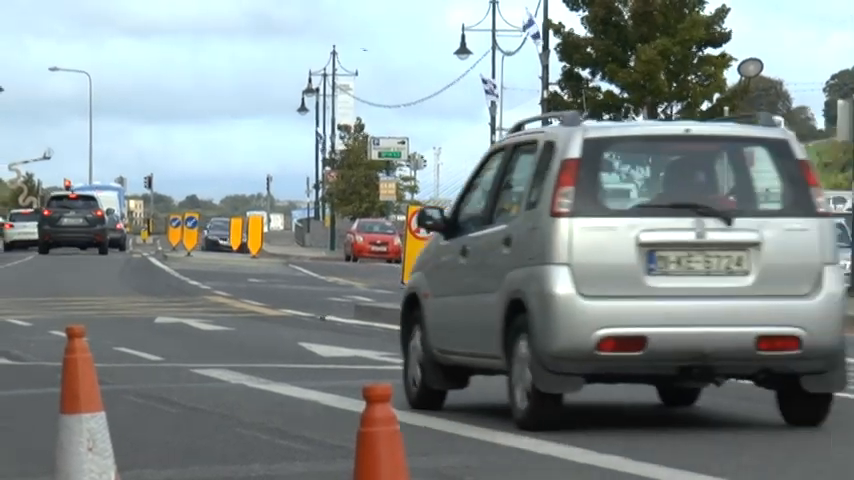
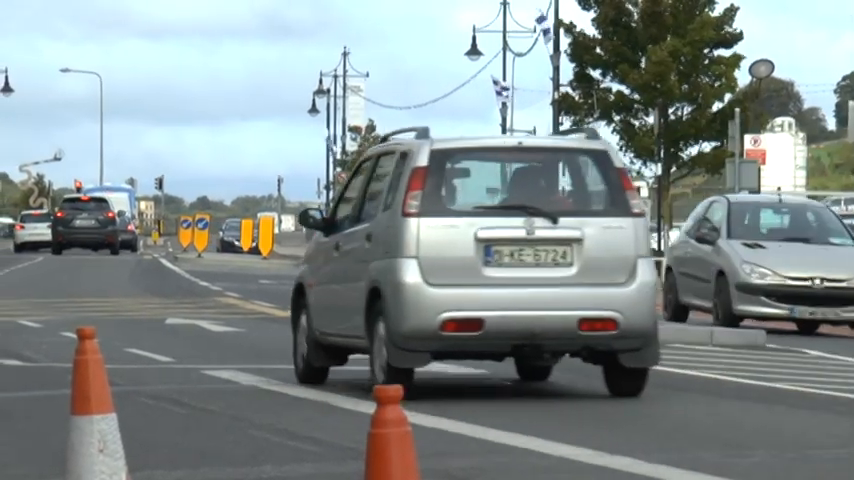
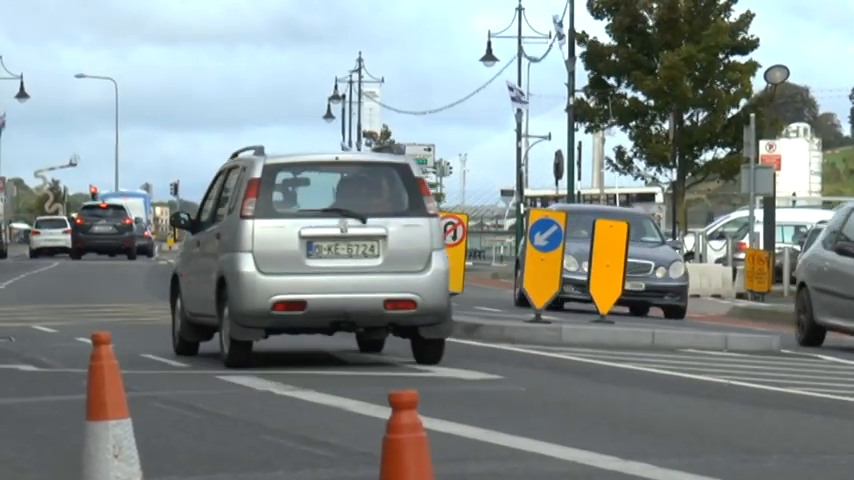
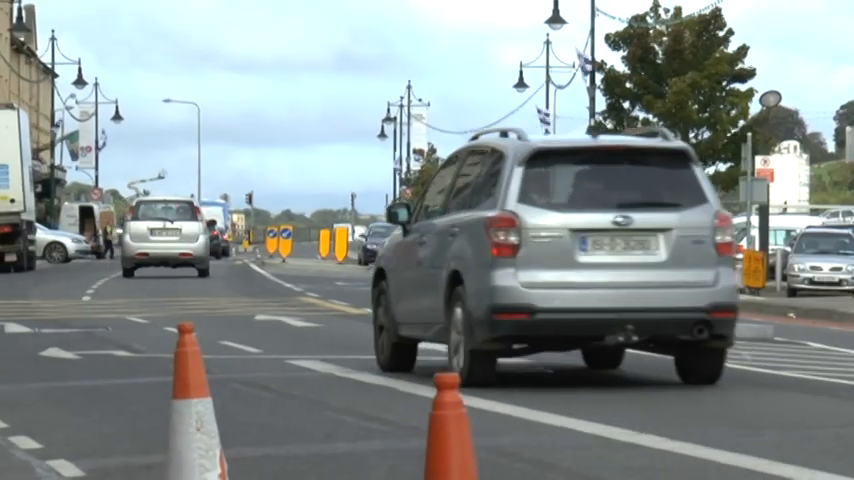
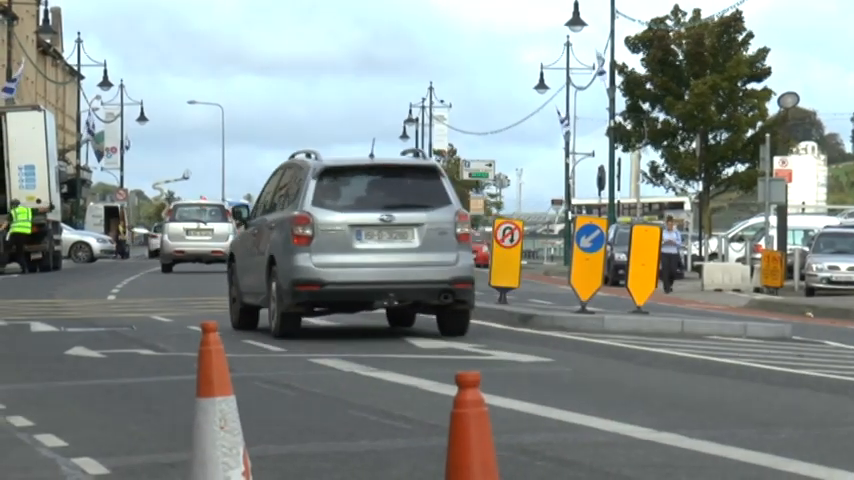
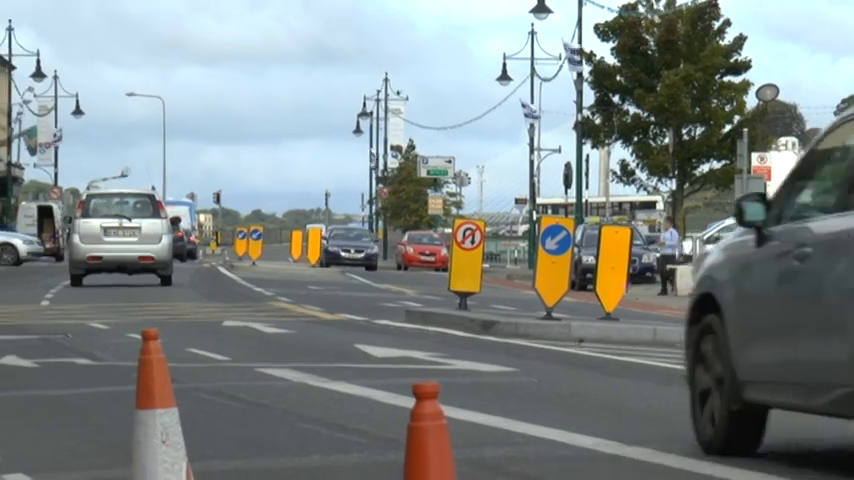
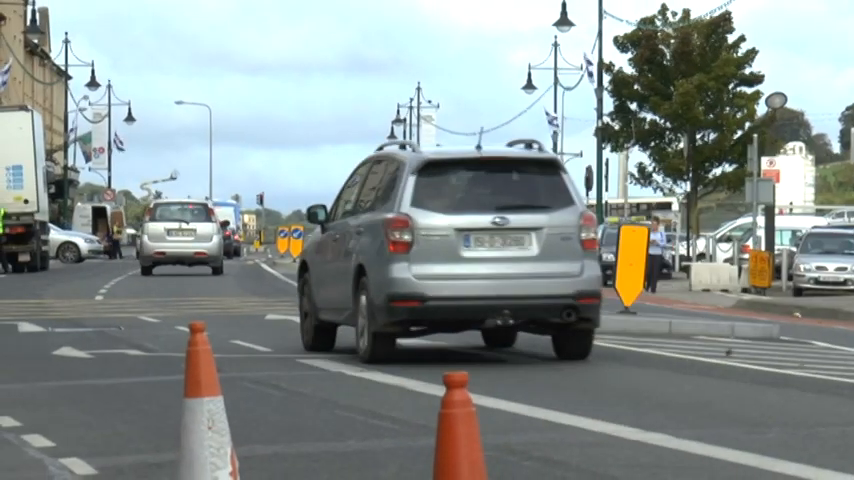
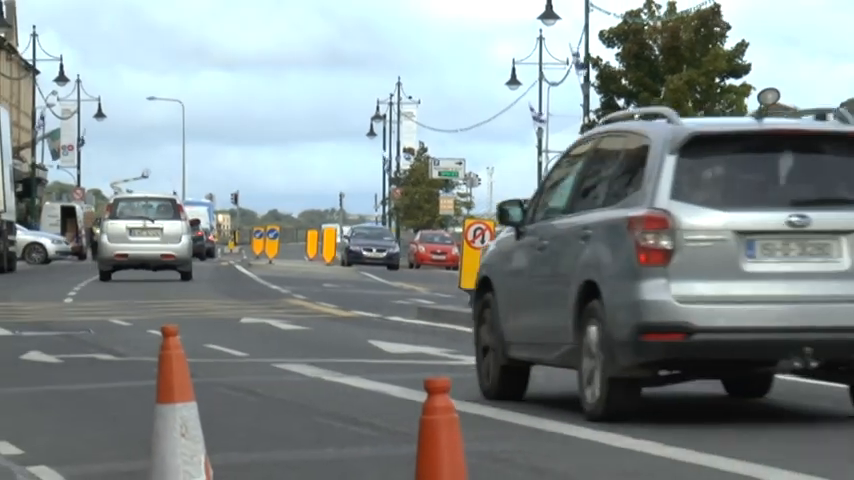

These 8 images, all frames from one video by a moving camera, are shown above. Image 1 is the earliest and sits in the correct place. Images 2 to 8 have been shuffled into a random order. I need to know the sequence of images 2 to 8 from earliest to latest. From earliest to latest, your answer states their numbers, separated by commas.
2, 3, 6, 8, 4, 7, 5
